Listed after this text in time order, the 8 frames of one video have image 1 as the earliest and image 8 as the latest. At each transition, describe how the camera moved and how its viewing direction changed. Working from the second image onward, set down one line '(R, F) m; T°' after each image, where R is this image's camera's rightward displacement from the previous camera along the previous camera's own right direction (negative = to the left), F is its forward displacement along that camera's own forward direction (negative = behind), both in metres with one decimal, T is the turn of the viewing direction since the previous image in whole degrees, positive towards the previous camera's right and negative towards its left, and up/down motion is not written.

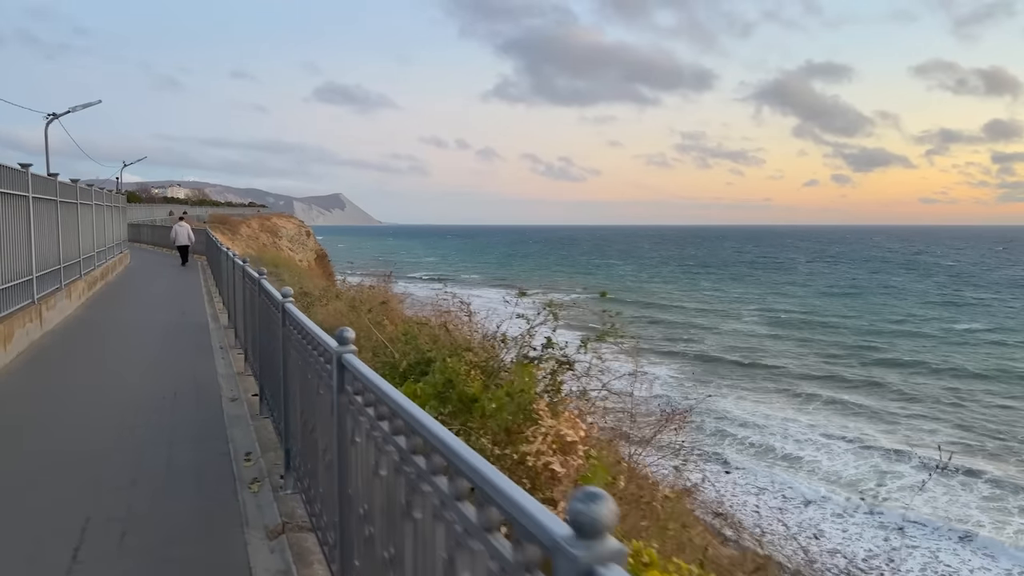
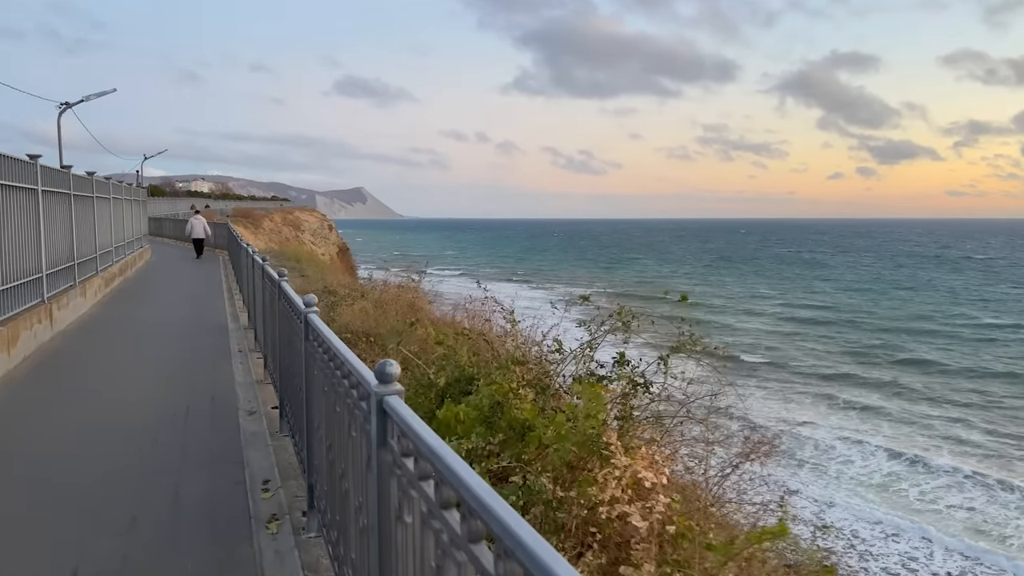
(-0.2, +0.7) m; -2°
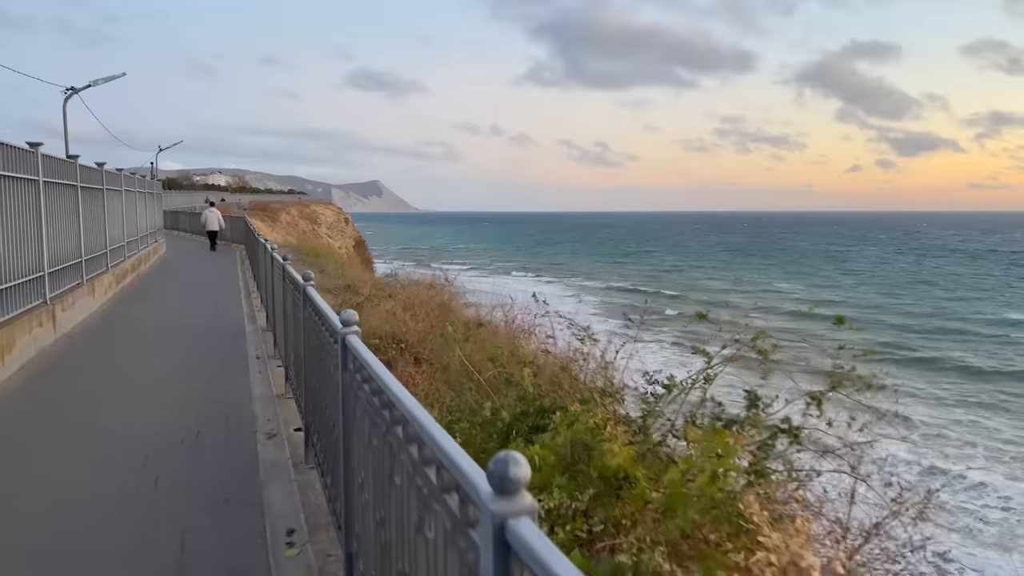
(-0.3, +0.9) m; -1°
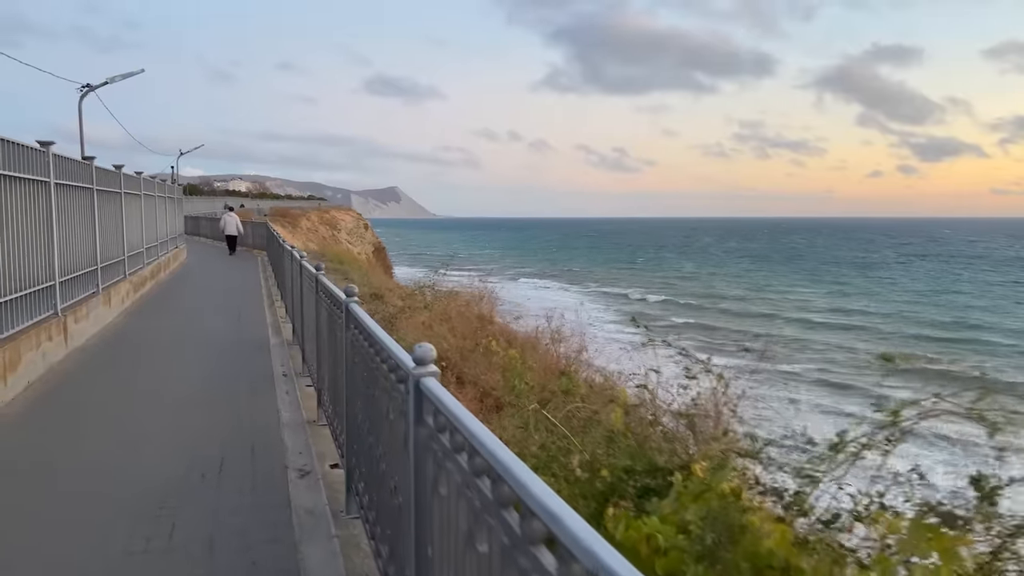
(-0.3, +0.8) m; -1°
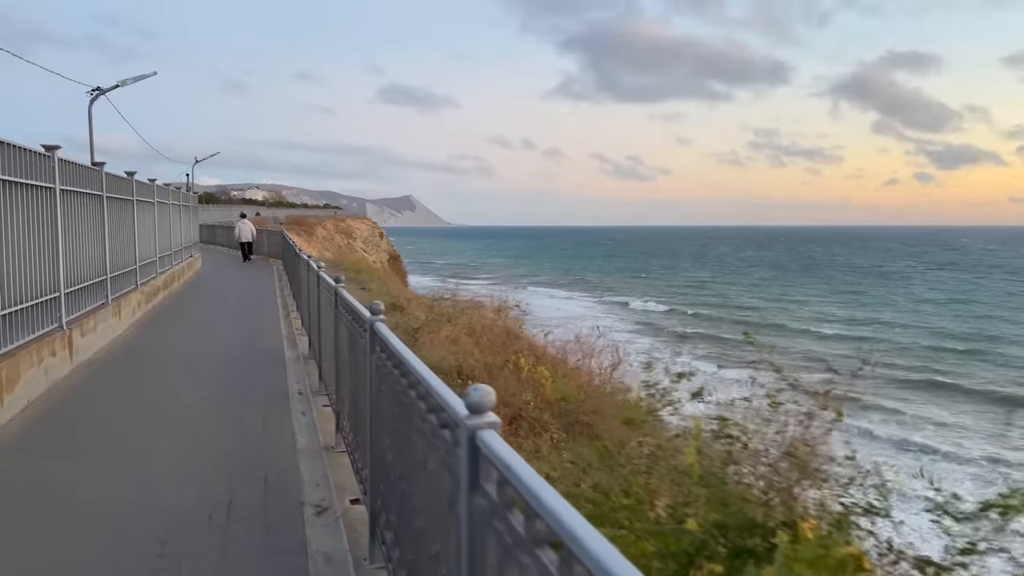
(-0.2, +0.5) m; -1°
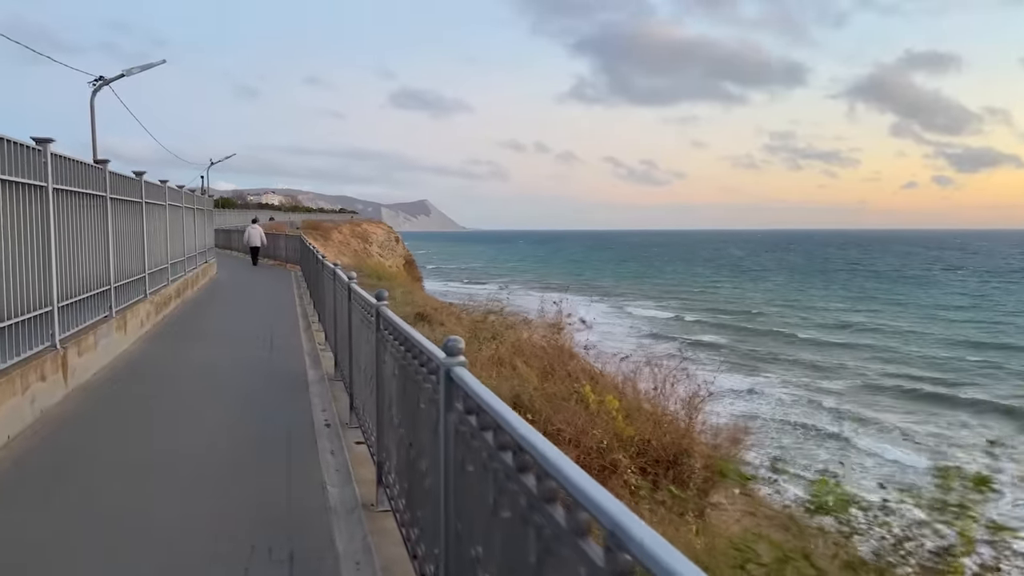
(-0.4, +1.1) m; -1°
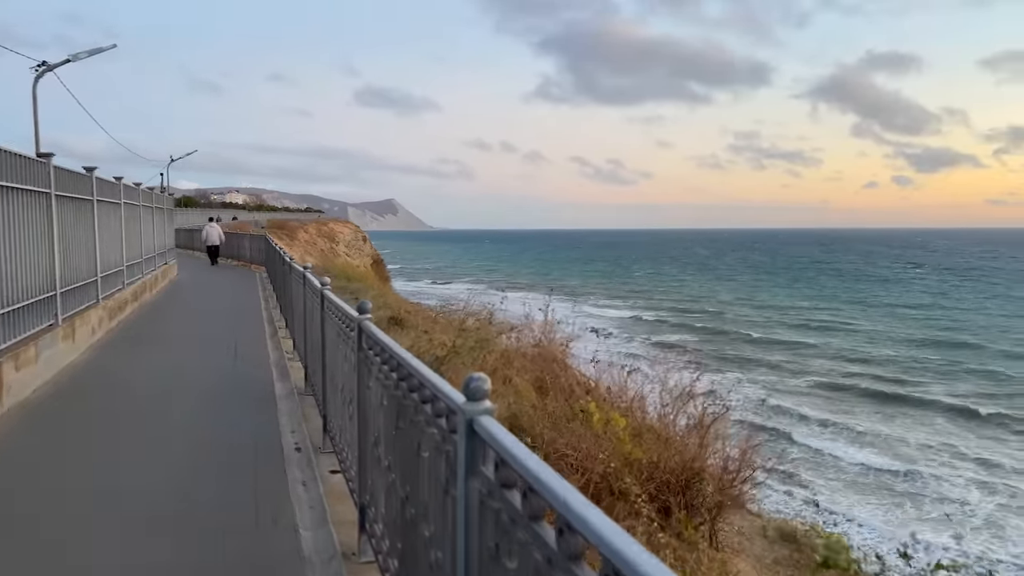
(-0.2, +0.6) m; +2°
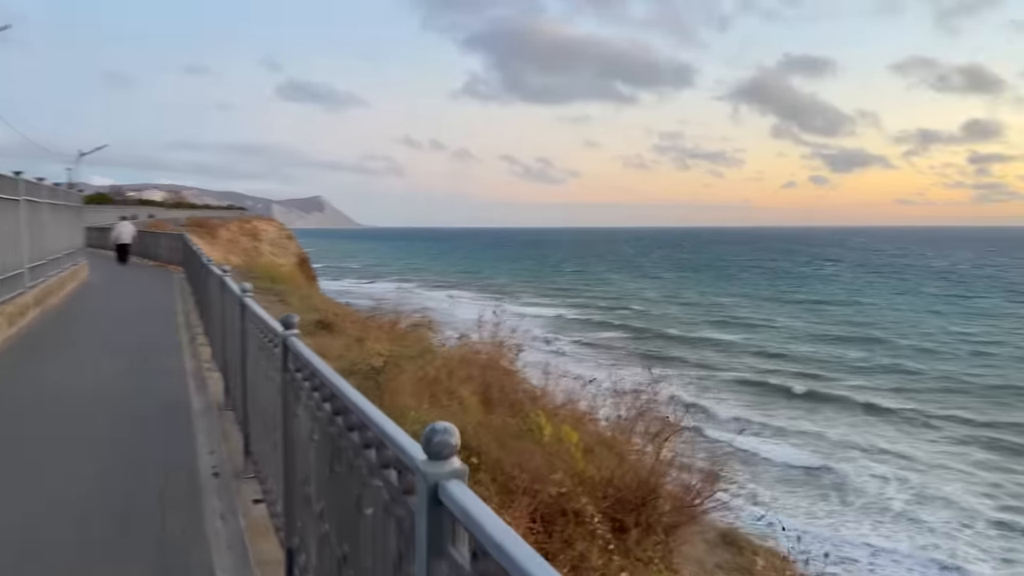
(-0.1, +0.4) m; +5°
